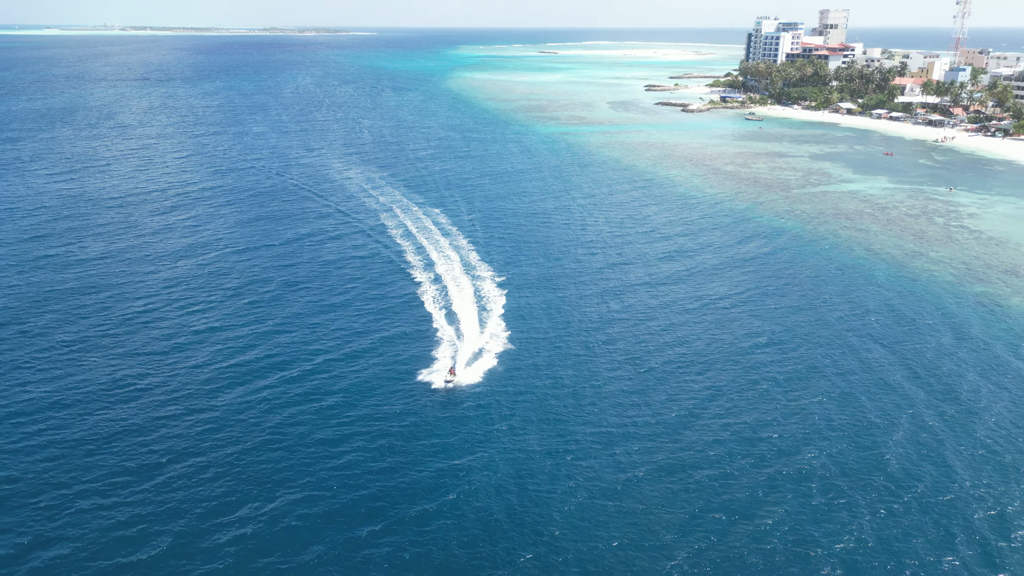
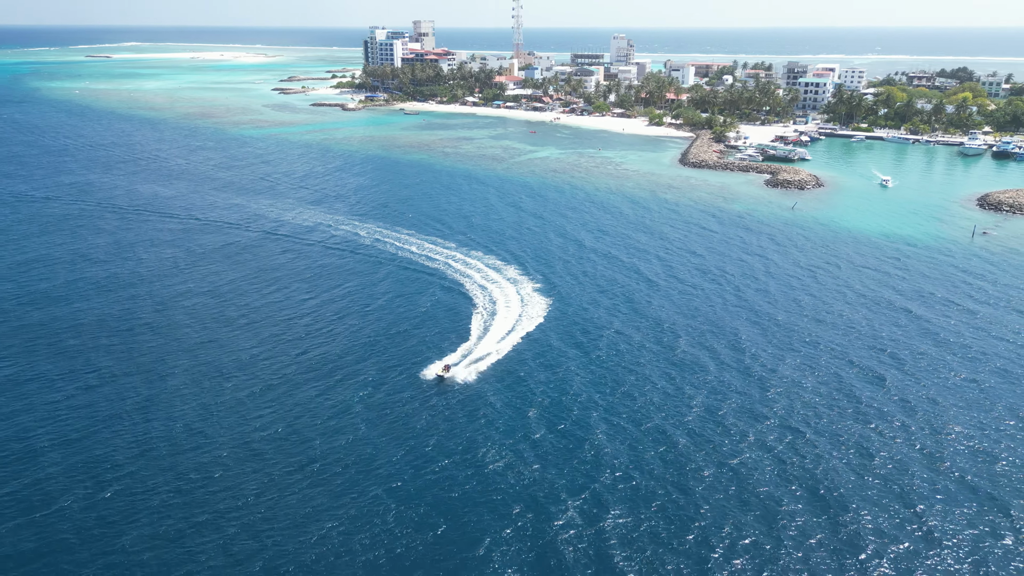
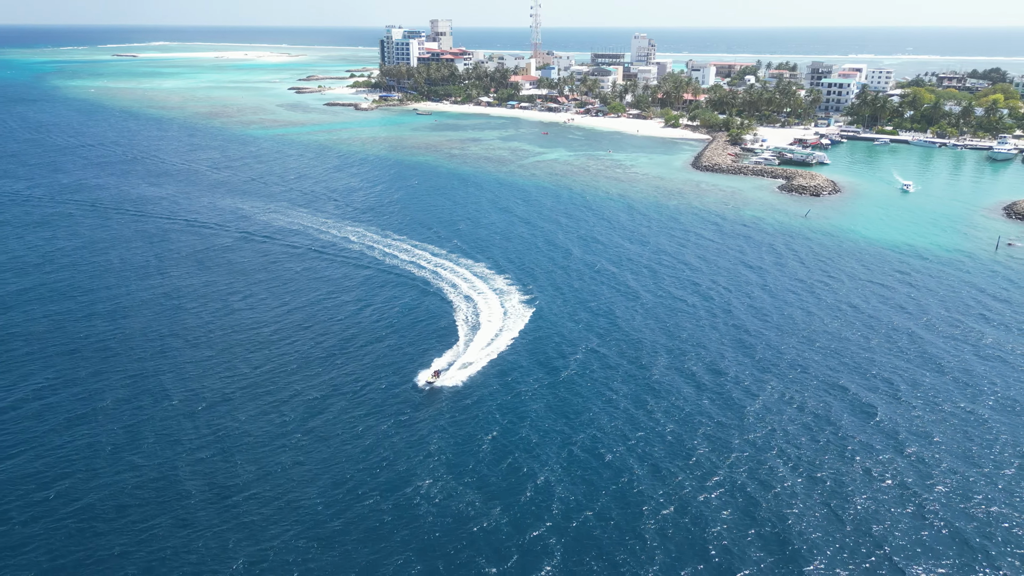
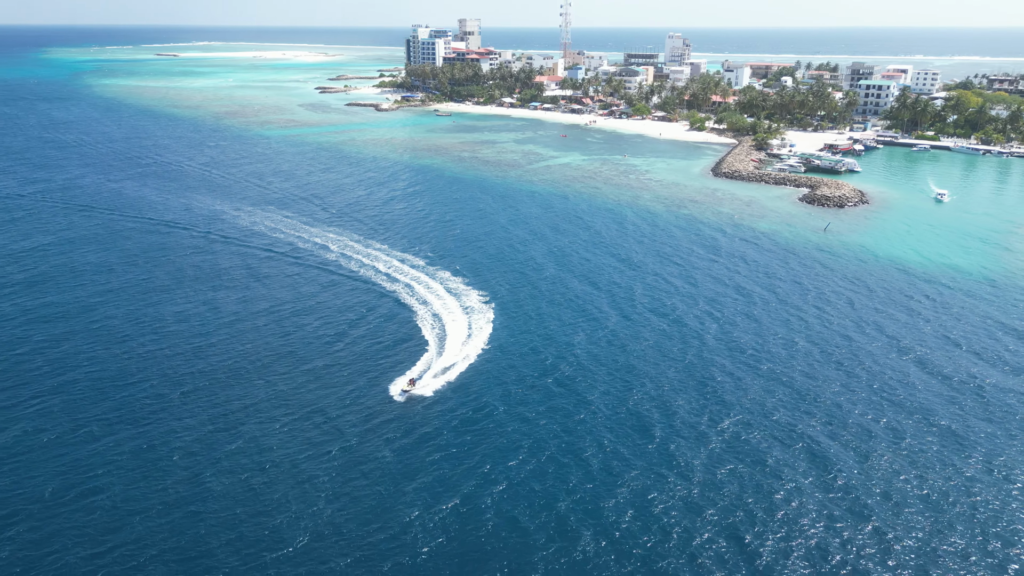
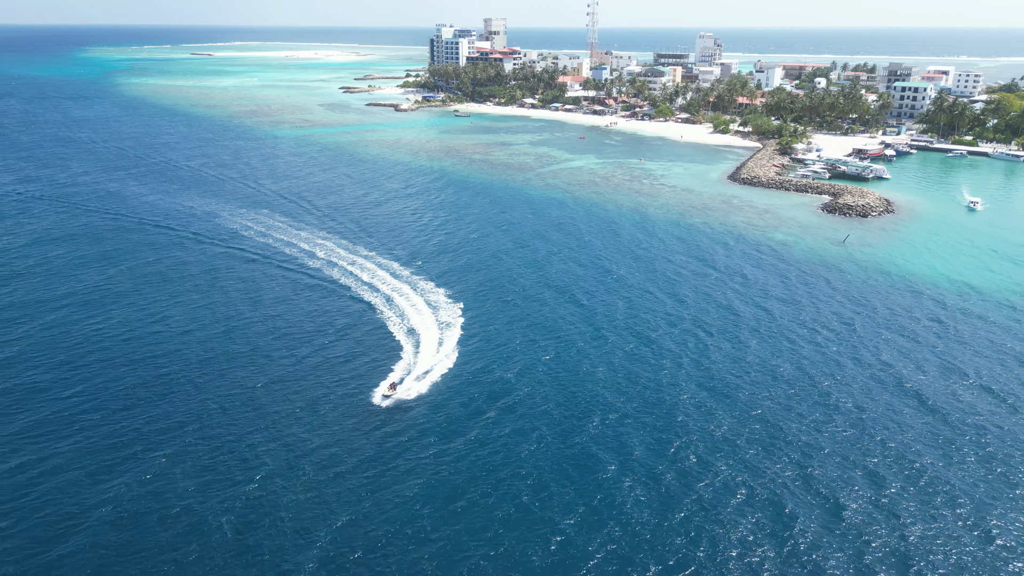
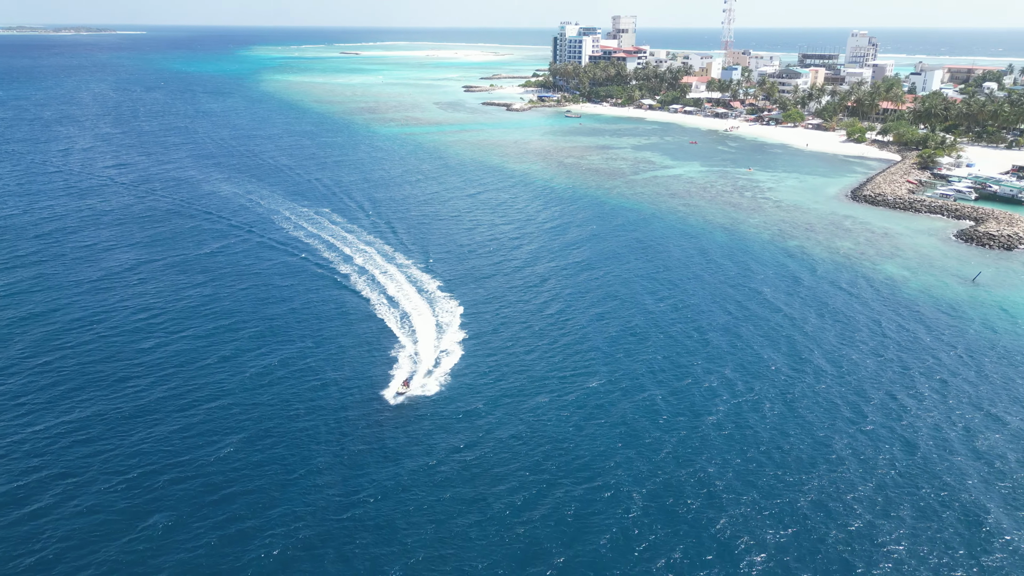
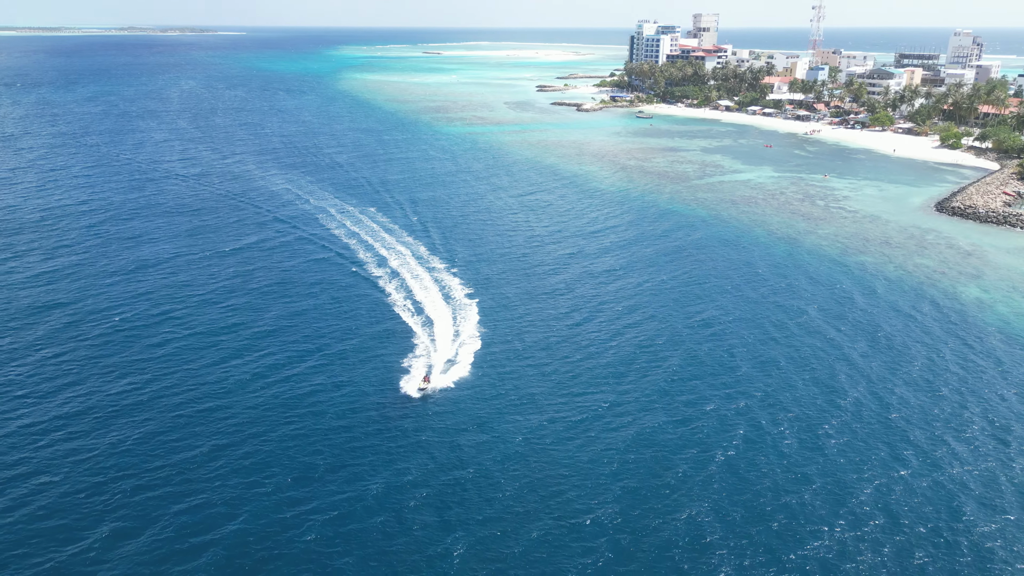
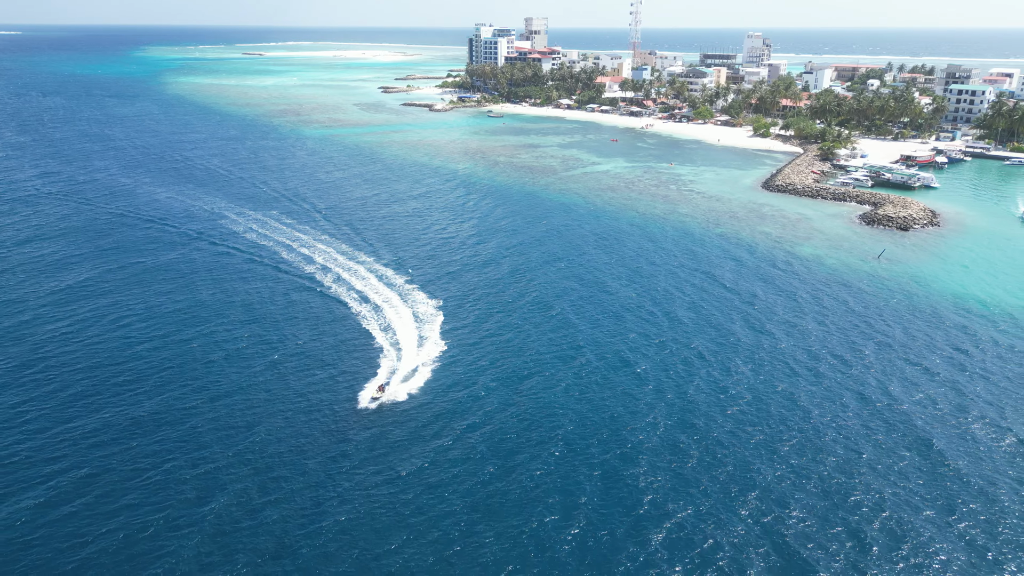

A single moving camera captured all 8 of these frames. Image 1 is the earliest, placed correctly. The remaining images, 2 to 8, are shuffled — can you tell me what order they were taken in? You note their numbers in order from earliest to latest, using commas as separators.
7, 6, 8, 5, 4, 3, 2
